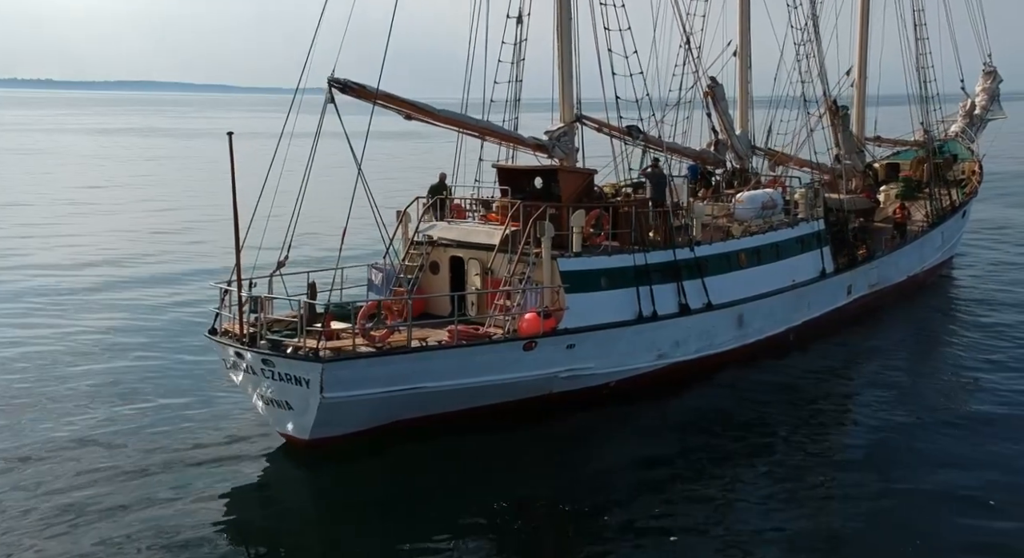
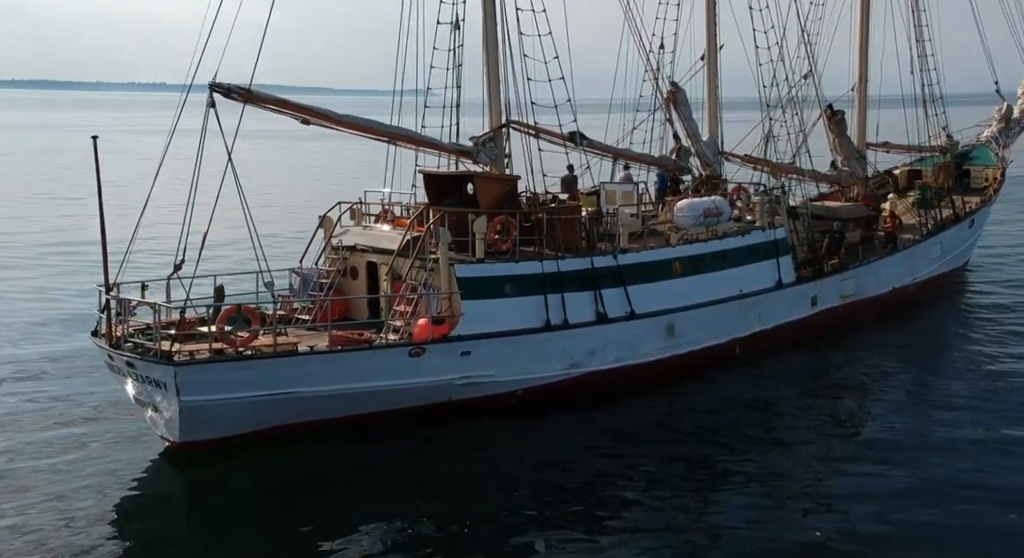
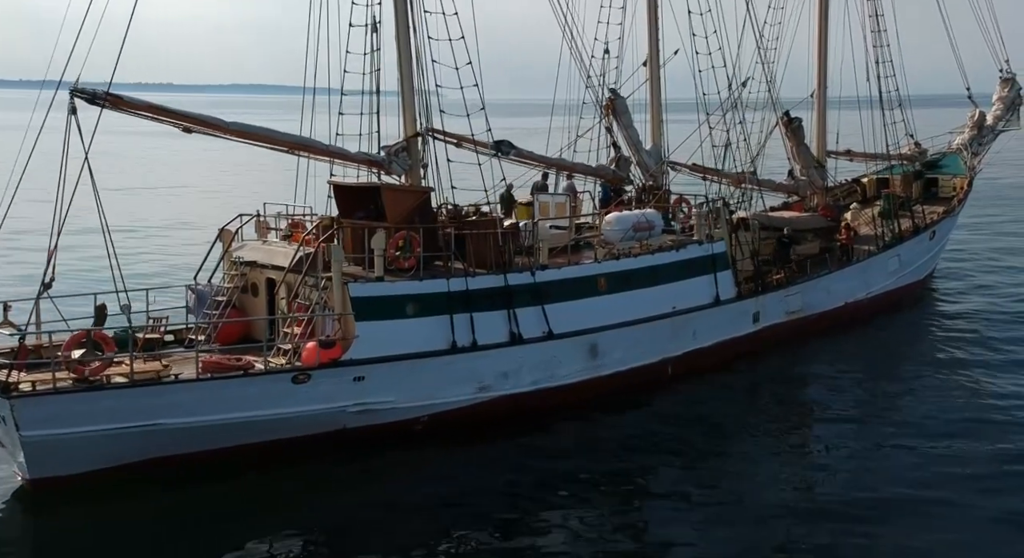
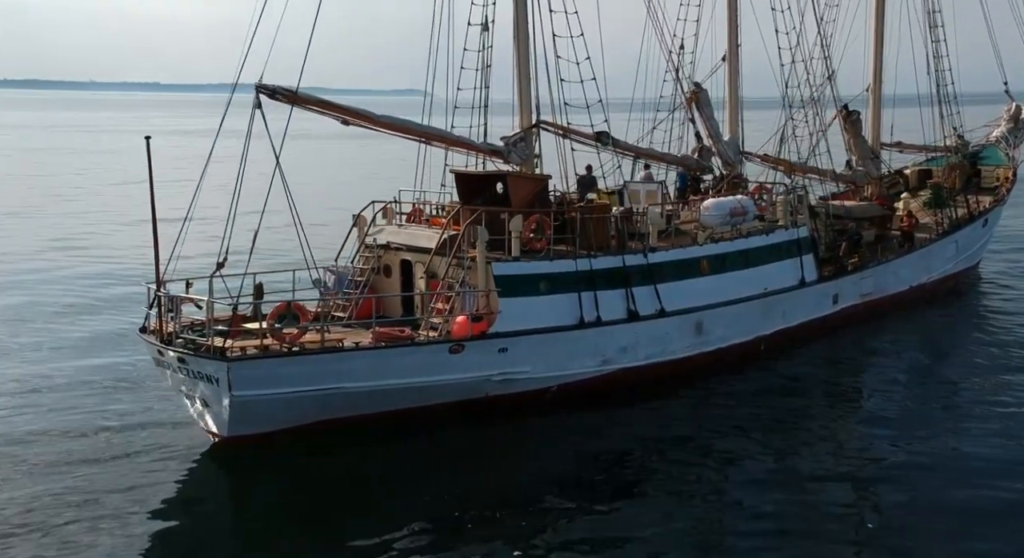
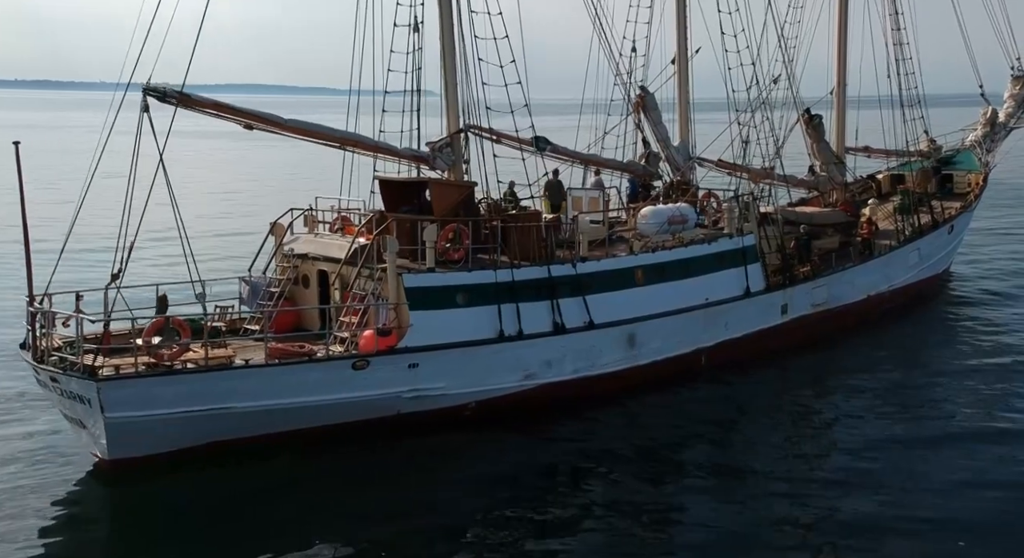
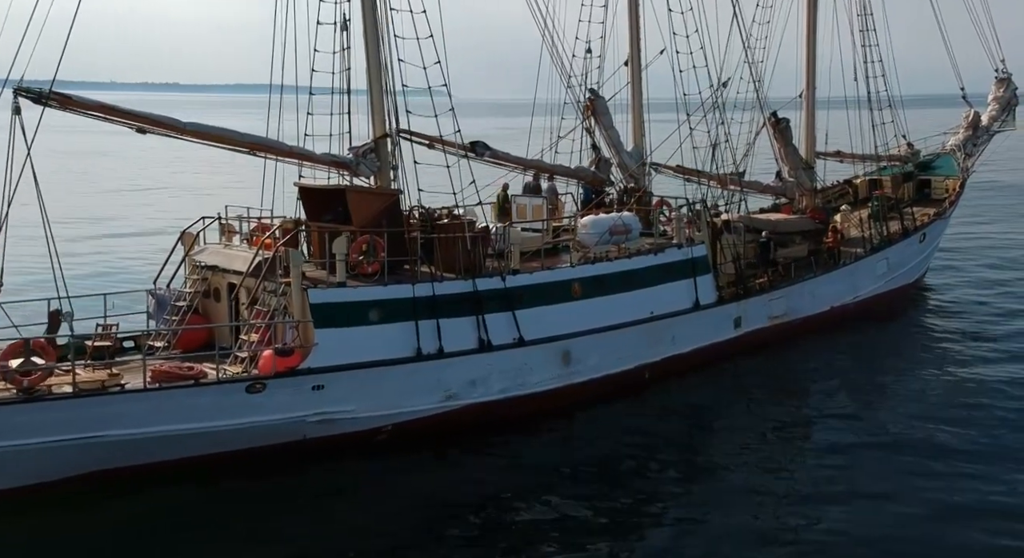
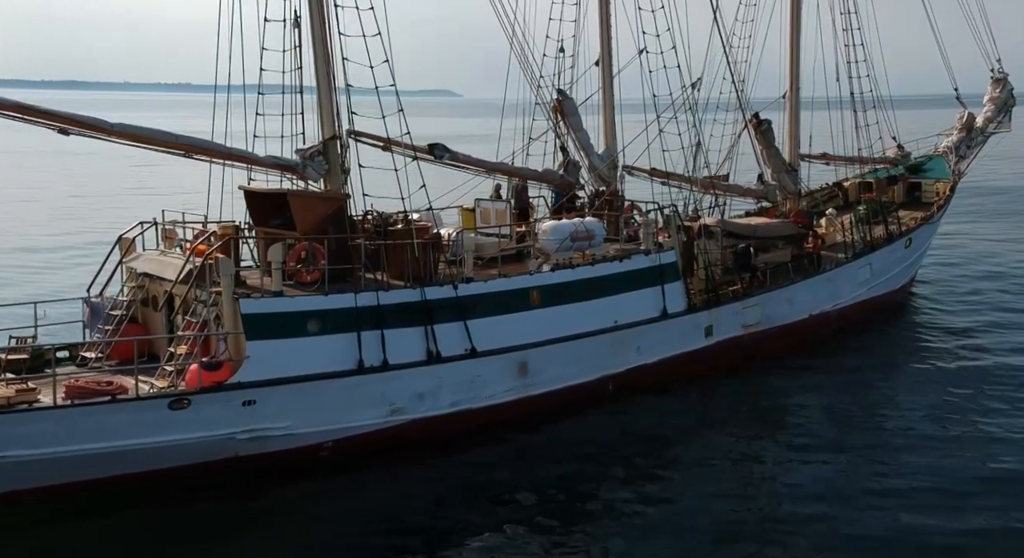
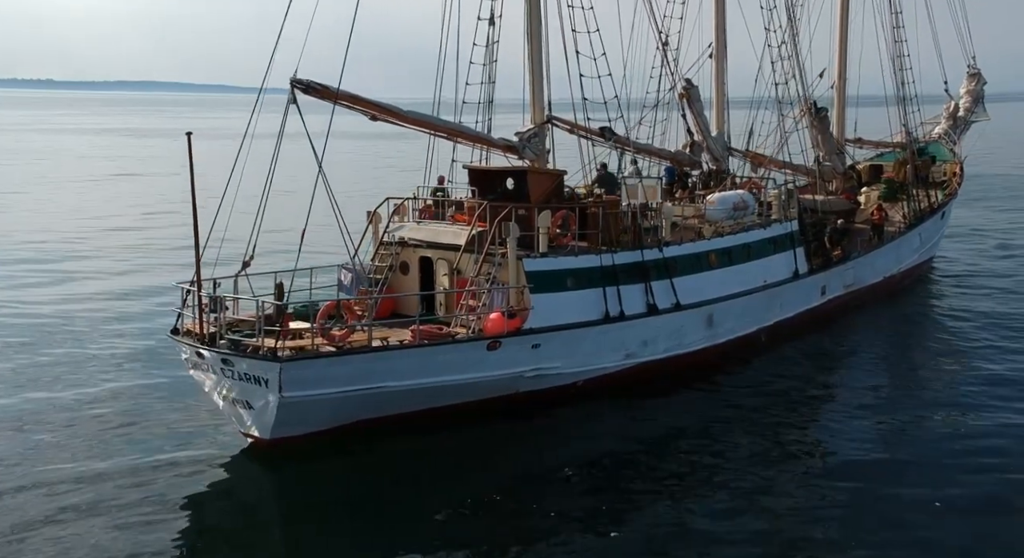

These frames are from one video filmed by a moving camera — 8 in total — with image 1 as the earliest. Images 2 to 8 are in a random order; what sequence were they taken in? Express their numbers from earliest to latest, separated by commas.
8, 4, 2, 5, 3, 6, 7
